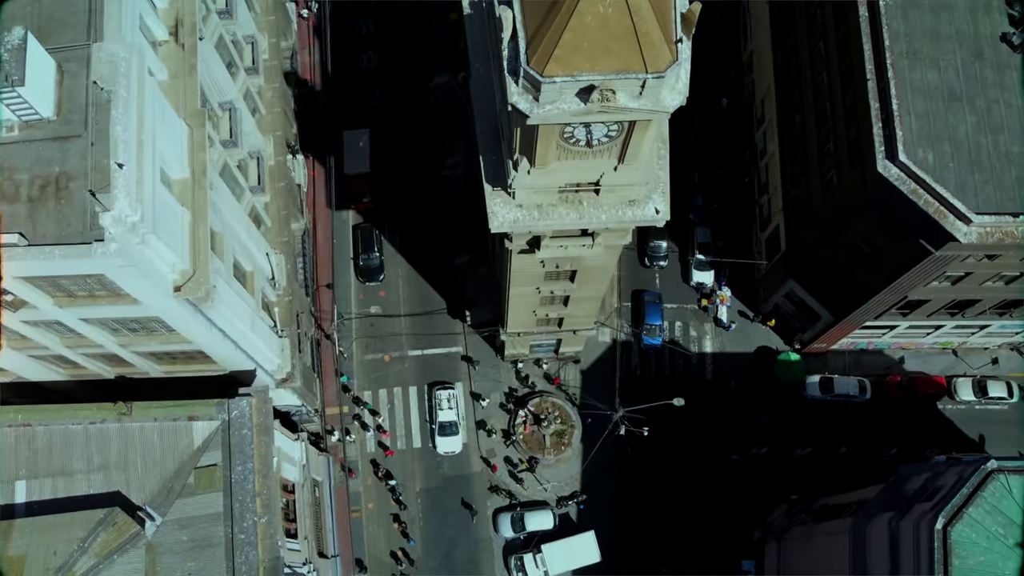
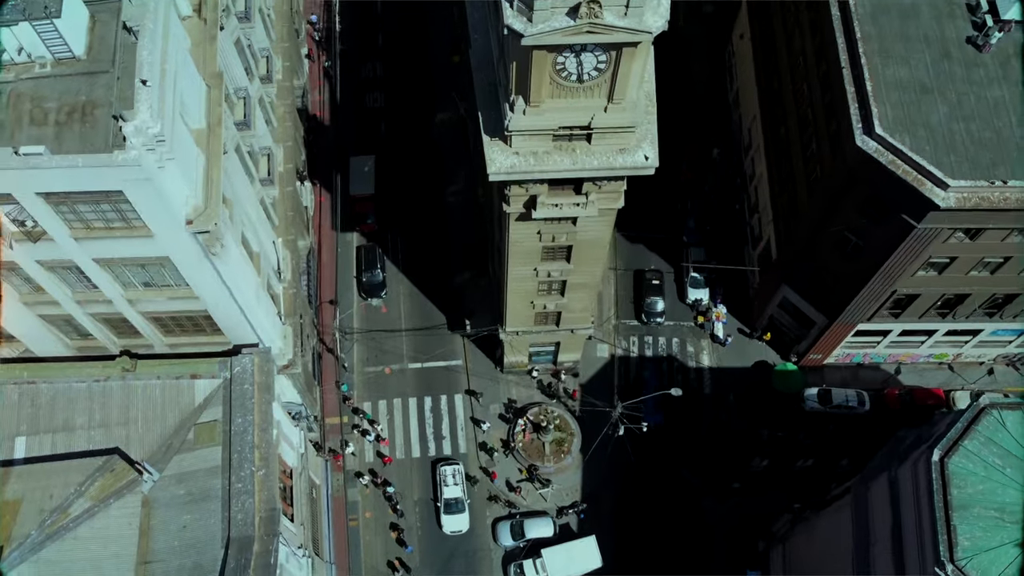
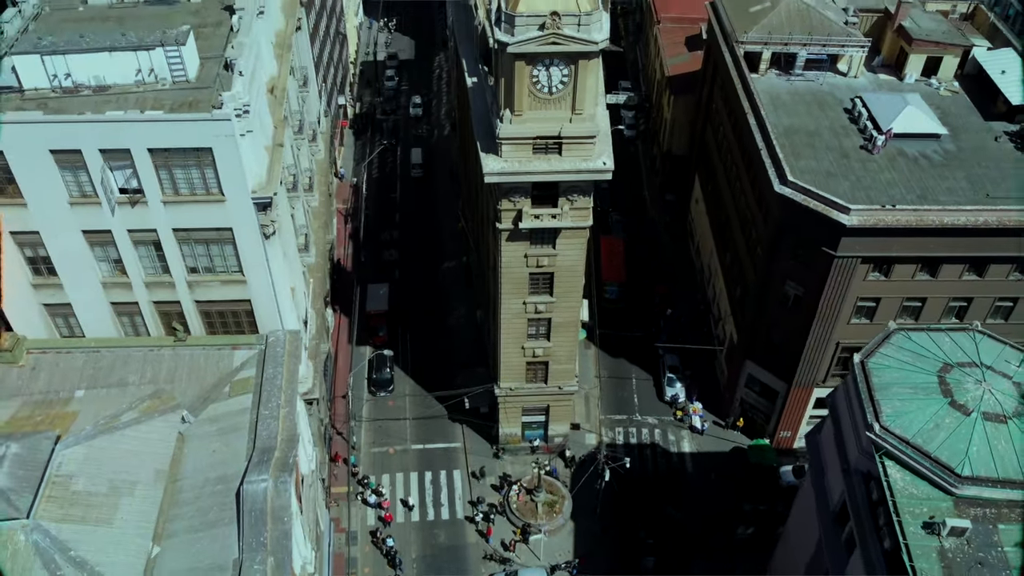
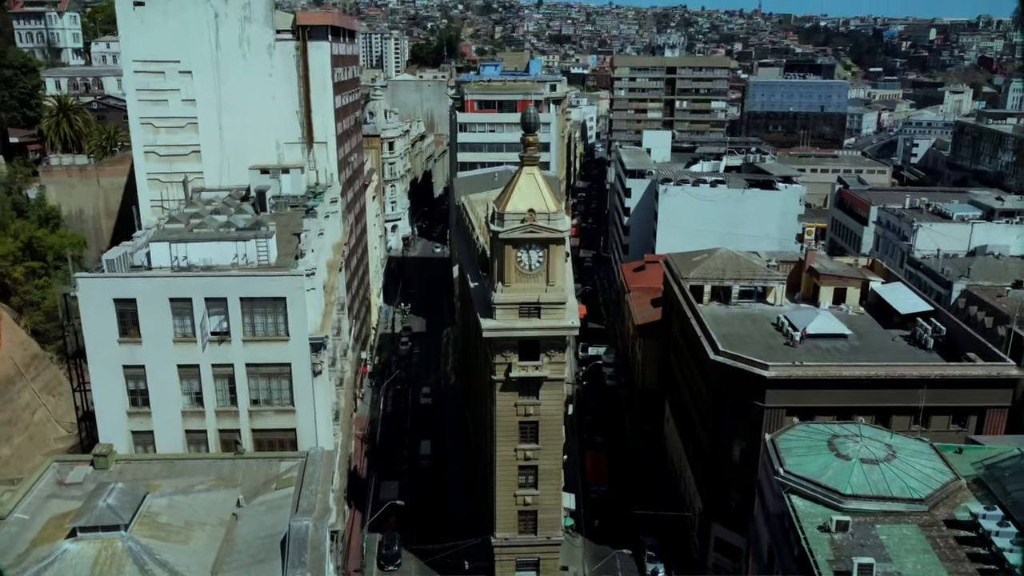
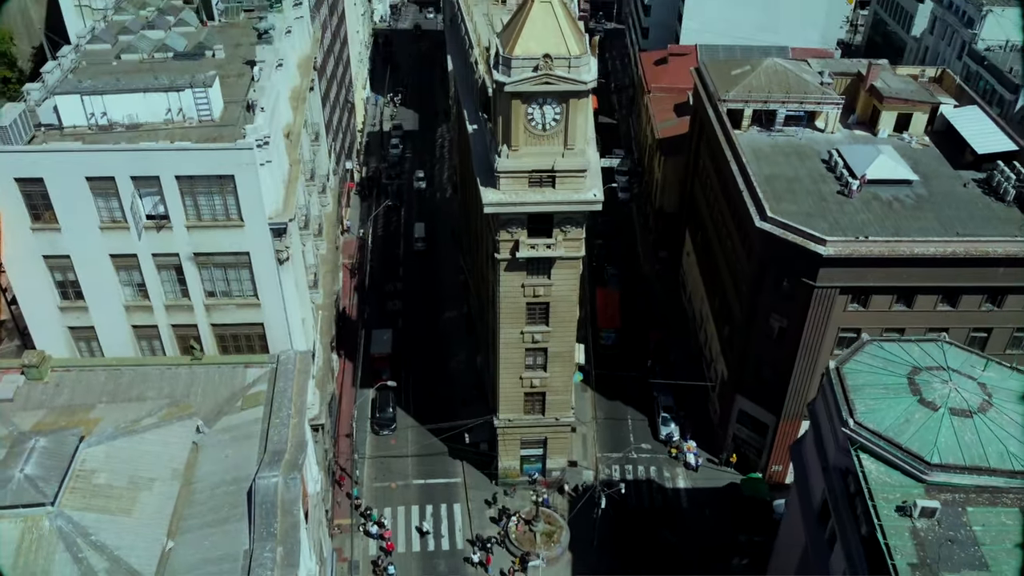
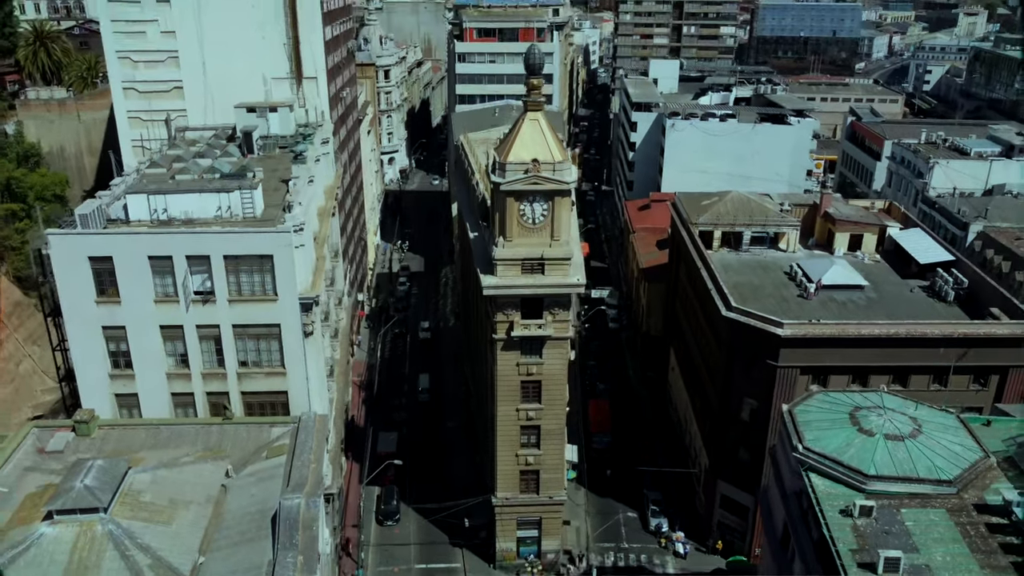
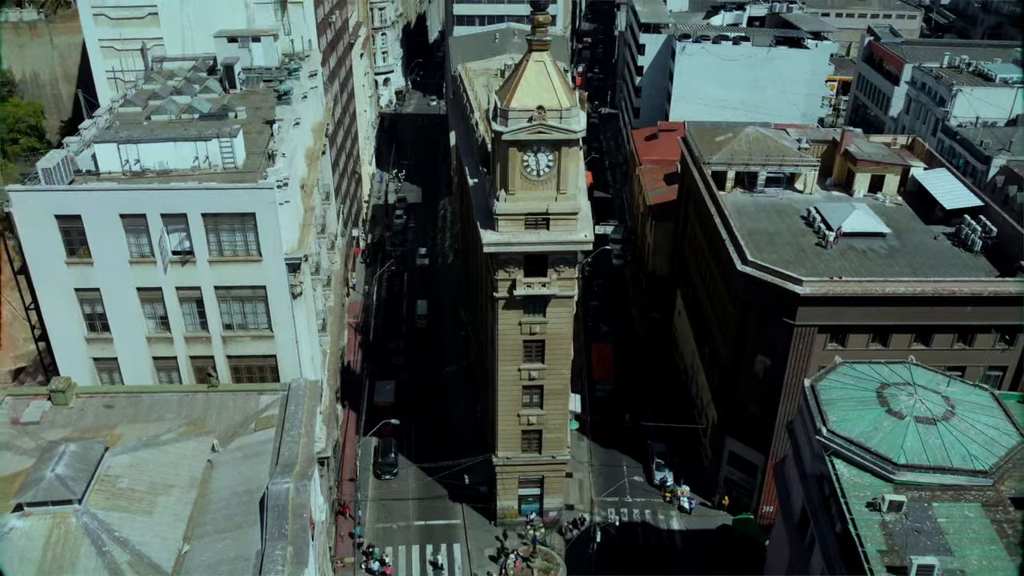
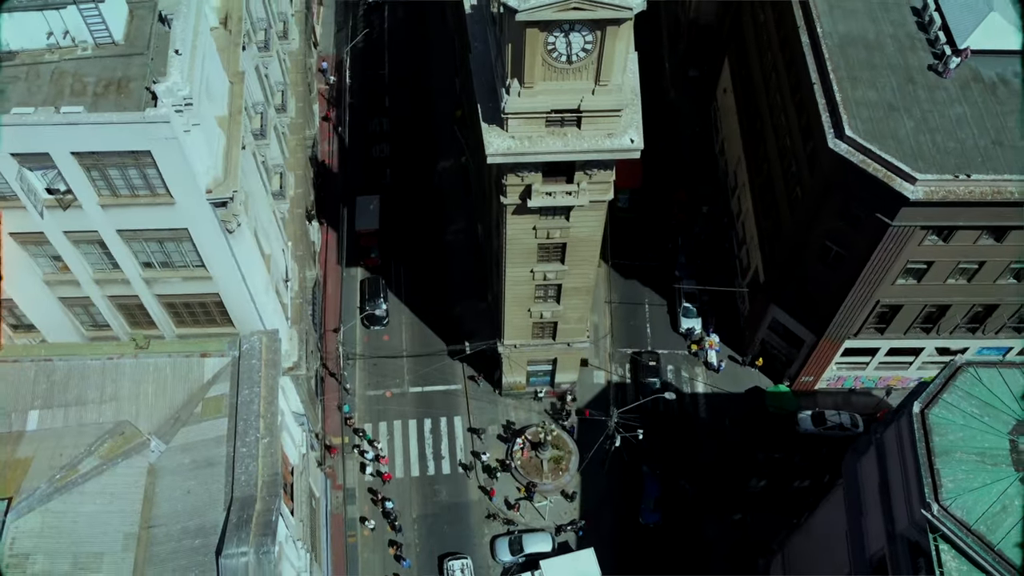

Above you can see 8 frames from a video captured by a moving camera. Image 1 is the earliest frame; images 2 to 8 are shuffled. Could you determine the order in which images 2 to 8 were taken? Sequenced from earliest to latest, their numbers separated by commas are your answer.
2, 8, 3, 5, 7, 6, 4
